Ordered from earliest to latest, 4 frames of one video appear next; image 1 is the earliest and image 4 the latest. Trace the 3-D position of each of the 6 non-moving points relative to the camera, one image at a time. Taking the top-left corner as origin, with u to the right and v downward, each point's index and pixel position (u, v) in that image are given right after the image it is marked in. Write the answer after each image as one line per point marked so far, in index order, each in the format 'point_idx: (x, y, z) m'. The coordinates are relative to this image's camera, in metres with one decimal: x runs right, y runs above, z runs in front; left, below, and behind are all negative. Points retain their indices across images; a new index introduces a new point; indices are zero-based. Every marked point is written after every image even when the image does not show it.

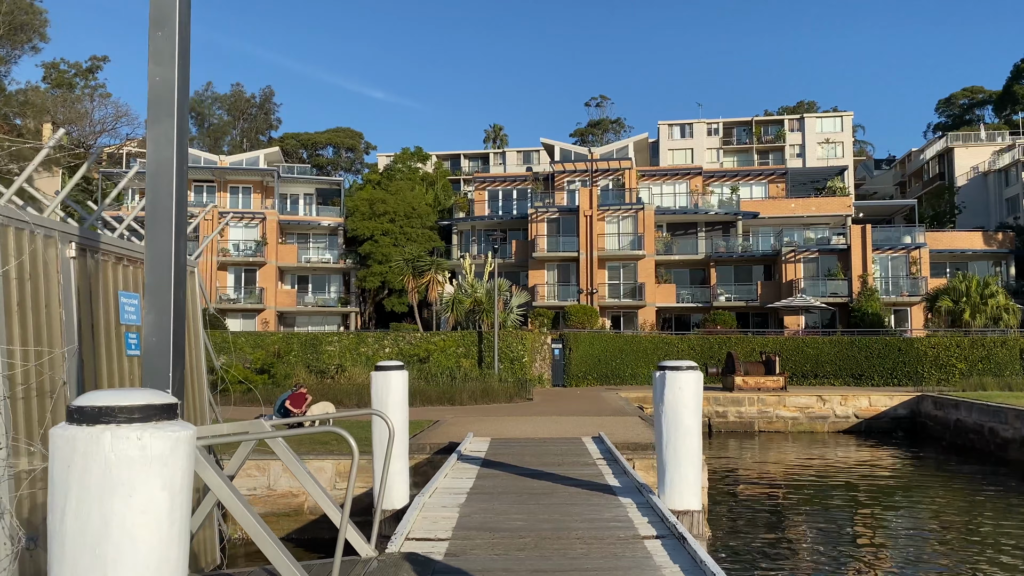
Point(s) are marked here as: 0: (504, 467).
0: (-0.1, -2.4, +10.3) m
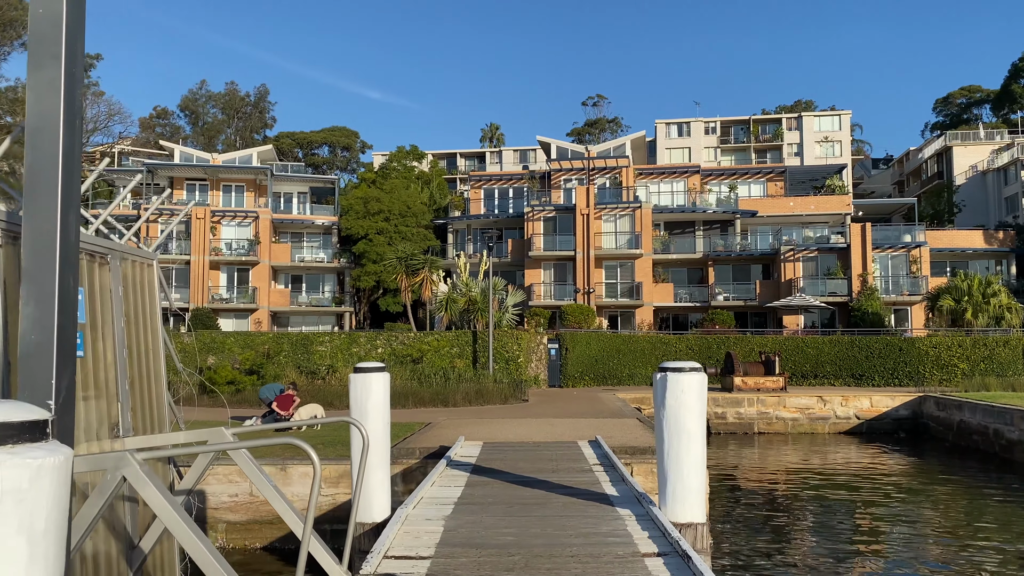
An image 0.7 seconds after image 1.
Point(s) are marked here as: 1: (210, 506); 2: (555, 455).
0: (-0.2, -2.4, +9.8) m
1: (-5.0, -3.6, +12.7) m
2: (+0.6, -2.5, +11.5) m
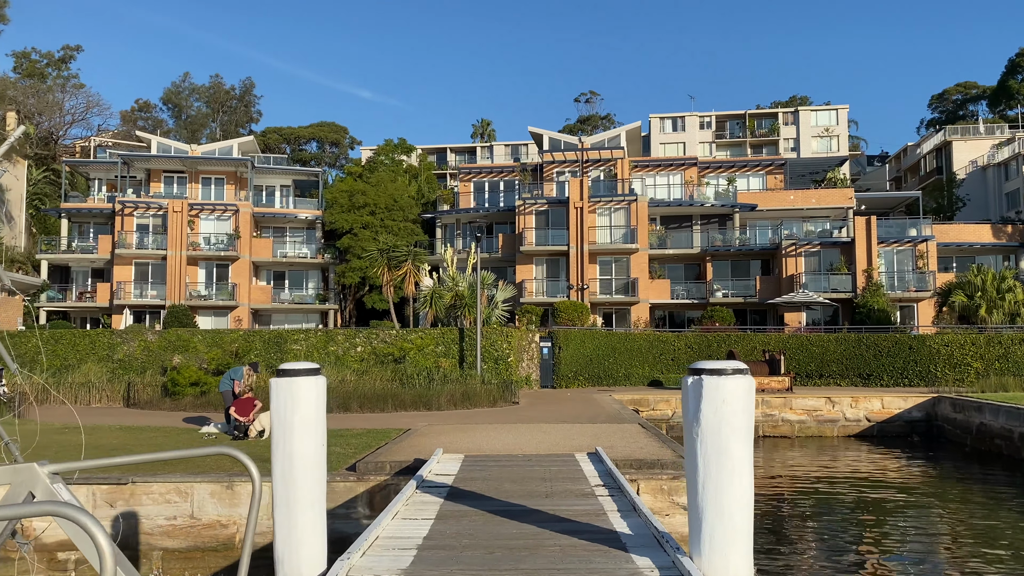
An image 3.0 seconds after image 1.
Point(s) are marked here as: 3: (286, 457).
0: (-0.4, -2.2, +7.9) m
1: (-5.2, -3.4, +10.8) m
2: (+0.5, -2.3, +9.6) m
3: (-1.5, -1.1, +5.1) m
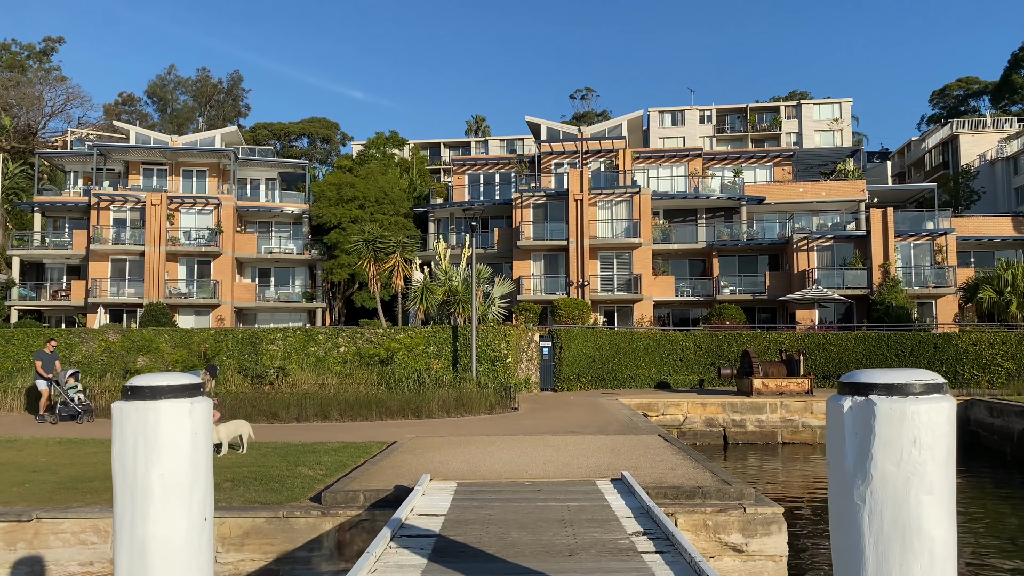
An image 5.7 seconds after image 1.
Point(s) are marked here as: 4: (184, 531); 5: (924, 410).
0: (-0.3, -2.0, +5.7) m
1: (-5.1, -3.3, +8.5) m
2: (+0.5, -2.1, +7.4) m
3: (-1.4, -1.0, +2.9) m
4: (-1.2, -0.9, +2.9) m
5: (+1.5, -0.5, +2.9) m
